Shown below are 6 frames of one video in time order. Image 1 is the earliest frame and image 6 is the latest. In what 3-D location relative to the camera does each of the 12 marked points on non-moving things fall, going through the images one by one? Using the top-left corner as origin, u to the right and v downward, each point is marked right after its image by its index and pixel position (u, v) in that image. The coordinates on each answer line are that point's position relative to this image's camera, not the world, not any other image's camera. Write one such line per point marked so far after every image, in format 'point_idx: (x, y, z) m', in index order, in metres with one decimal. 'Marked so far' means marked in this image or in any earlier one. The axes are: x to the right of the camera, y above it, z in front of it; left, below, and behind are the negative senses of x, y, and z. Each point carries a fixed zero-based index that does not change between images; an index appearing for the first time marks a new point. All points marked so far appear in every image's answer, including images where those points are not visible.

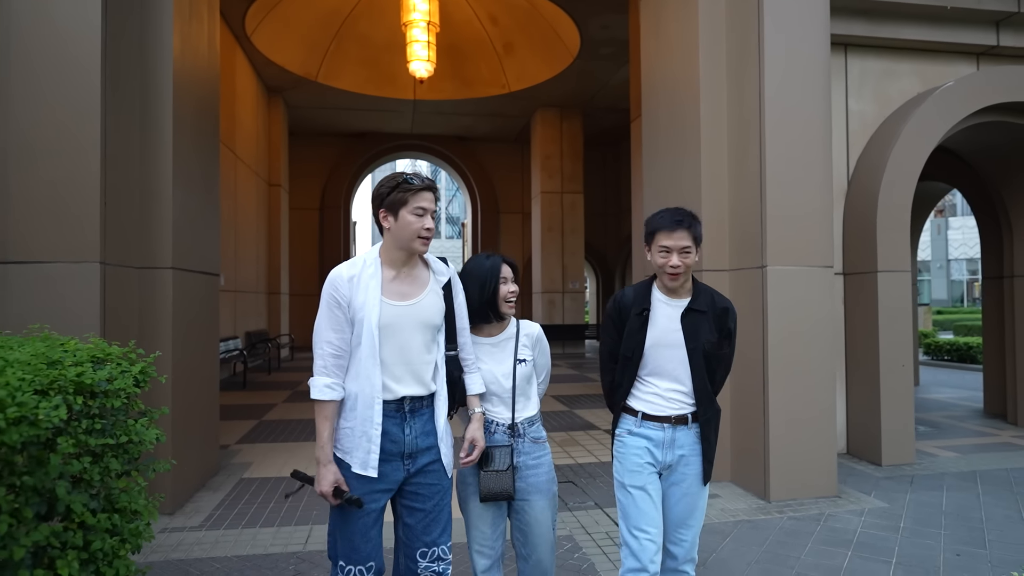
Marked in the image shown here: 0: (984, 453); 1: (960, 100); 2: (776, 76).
0: (+4.7, -1.6, +6.1) m
1: (+4.2, +1.8, +5.8) m
2: (+2.1, +1.7, +4.9) m
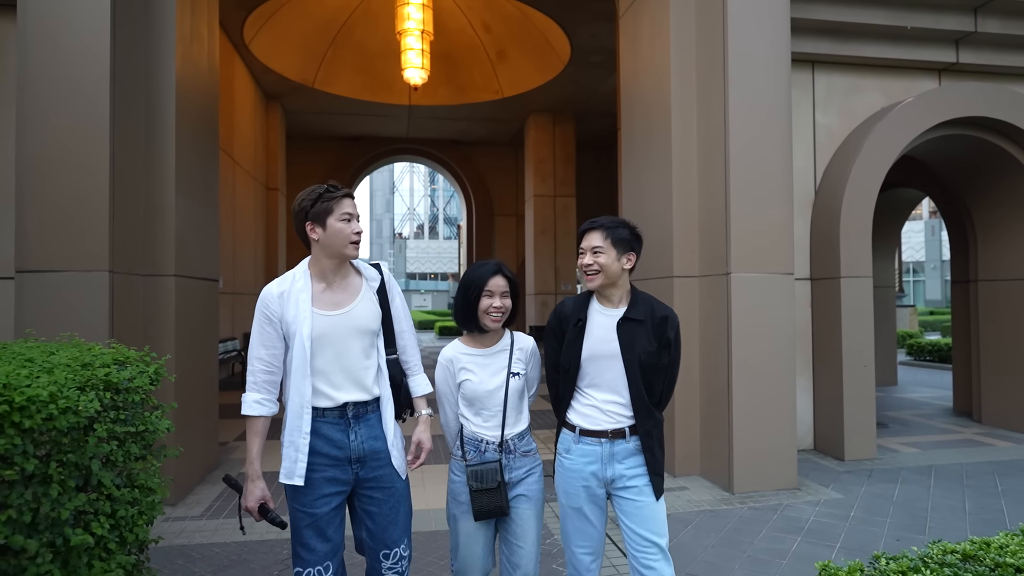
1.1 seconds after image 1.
0: (+4.5, -1.7, +6.5) m
1: (+4.1, +1.7, +6.2) m
2: (+1.9, +1.6, +5.2) m
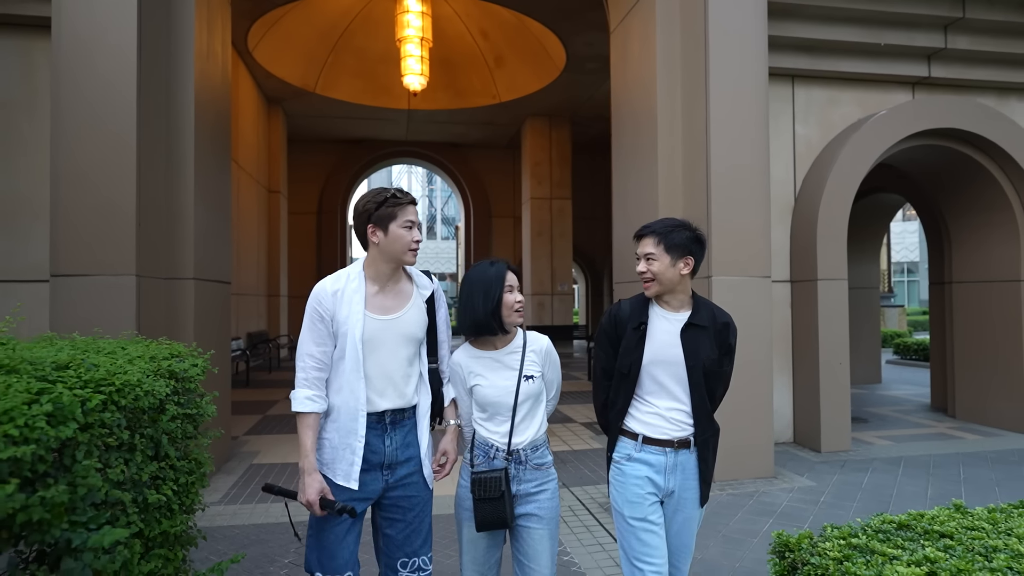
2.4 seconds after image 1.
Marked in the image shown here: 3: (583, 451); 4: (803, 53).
0: (+4.5, -1.7, +6.9) m
1: (+4.0, +1.7, +6.5) m
2: (+1.9, +1.6, +5.6) m
3: (+0.8, -1.7, +6.6) m
4: (+3.2, +2.6, +6.7) m
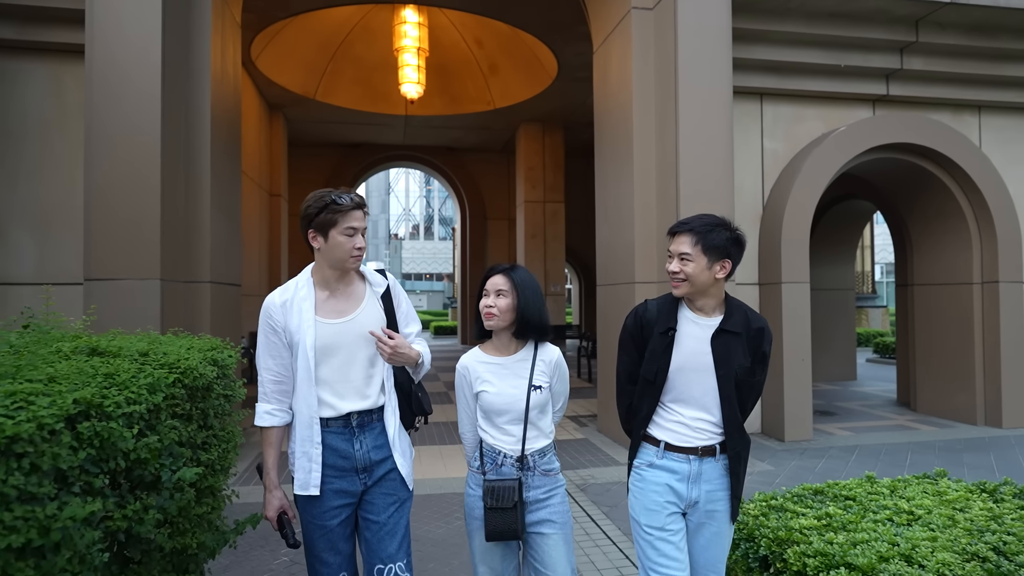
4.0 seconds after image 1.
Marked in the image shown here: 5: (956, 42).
0: (+4.4, -1.7, +7.4) m
1: (+3.9, +1.7, +7.1) m
2: (+1.7, +1.6, +6.1) m
3: (+0.6, -1.8, +7.1) m
4: (+3.0, +2.5, +7.2) m
5: (+5.3, +2.9, +7.3) m
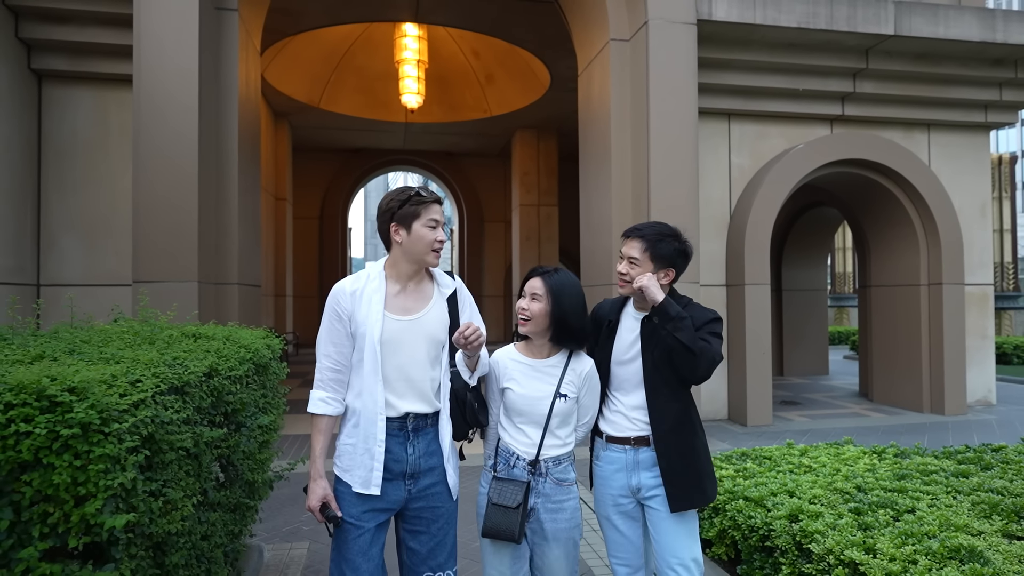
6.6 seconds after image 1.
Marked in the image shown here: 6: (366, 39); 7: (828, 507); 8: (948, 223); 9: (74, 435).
0: (+4.3, -1.7, +8.3) m
1: (+3.8, +1.7, +7.9) m
2: (+1.6, +1.6, +6.9) m
3: (+0.5, -1.8, +8.0) m
4: (+2.9, +2.5, +8.1) m
5: (+5.2, +2.9, +8.2) m
6: (-3.5, +5.9, +14.8) m
7: (+1.6, -1.1, +3.0) m
8: (+5.9, +0.9, +8.3) m
9: (-1.1, -0.4, +1.6) m
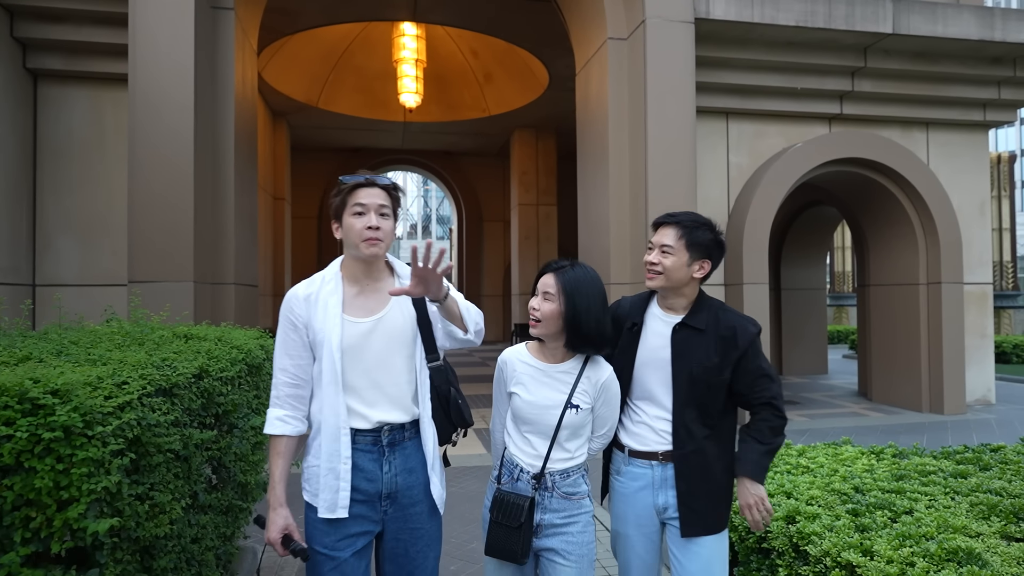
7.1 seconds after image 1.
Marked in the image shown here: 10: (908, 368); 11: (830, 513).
0: (+4.2, -1.7, +8.2) m
1: (+3.8, +1.7, +7.9) m
2: (+1.6, +1.6, +6.9) m
3: (+0.5, -1.8, +7.9) m
4: (+2.9, +2.5, +8.0) m
5: (+5.1, +2.9, +8.2) m
6: (-3.6, +6.0, +14.8) m
7: (+1.5, -1.1, +3.0) m
8: (+5.8, +0.9, +8.3) m
9: (-1.2, -0.4, +1.6) m
10: (+5.6, -1.1, +8.7) m
11: (+1.5, -1.1, +3.0) m
